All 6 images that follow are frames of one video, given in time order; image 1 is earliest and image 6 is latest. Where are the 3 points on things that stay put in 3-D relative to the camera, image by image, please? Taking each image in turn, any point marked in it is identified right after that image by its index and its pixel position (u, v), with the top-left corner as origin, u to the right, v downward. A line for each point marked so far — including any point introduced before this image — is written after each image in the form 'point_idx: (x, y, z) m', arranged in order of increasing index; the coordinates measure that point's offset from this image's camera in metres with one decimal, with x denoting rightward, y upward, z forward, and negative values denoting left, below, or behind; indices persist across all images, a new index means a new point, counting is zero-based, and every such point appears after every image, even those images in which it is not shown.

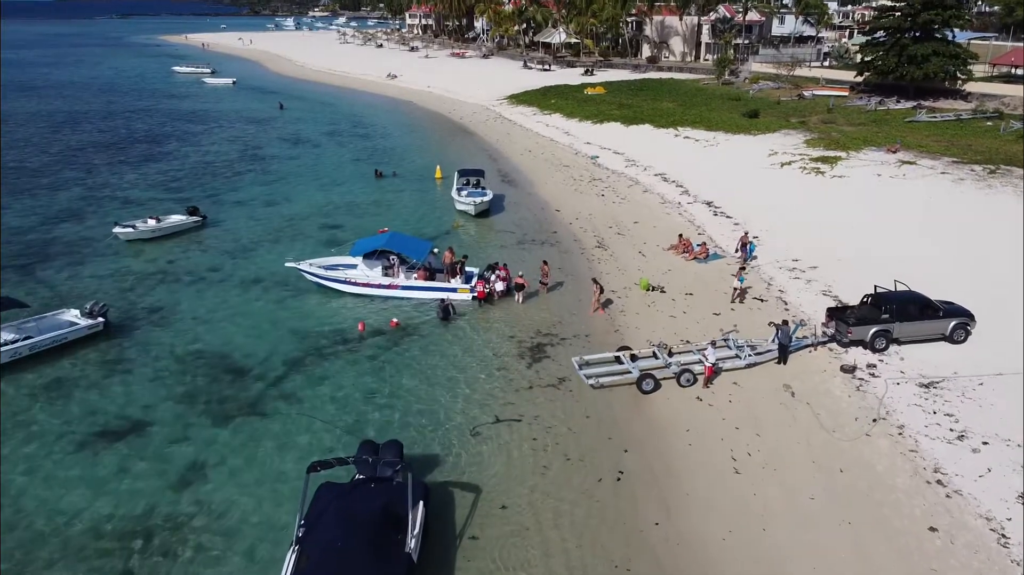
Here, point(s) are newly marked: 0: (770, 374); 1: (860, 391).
0: (+6.2, -2.1, +19.4) m
1: (+7.9, -2.3, +18.3) m
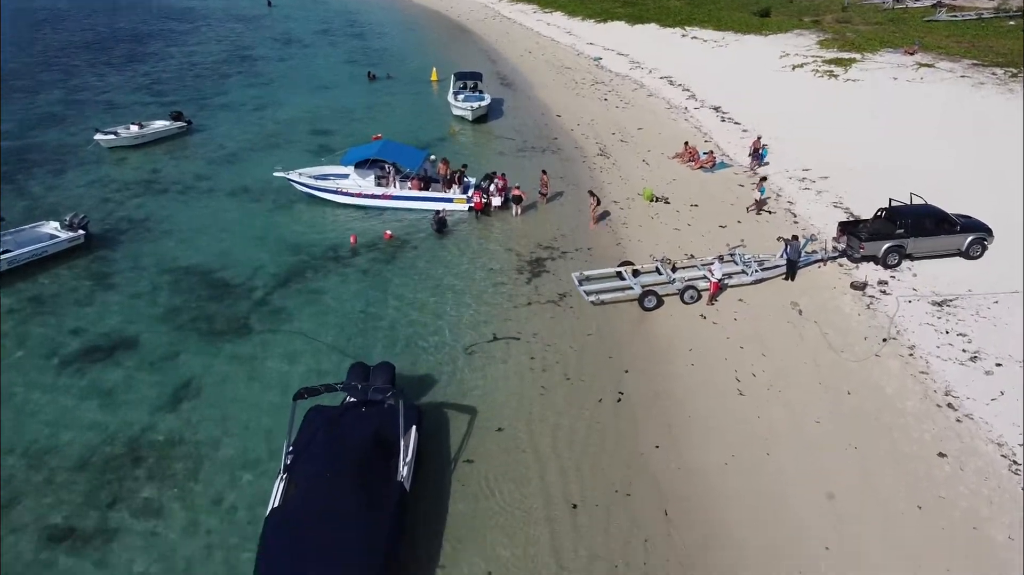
0: (+6.1, -0.1, +18.7) m
1: (+7.8, -0.5, +17.6) m
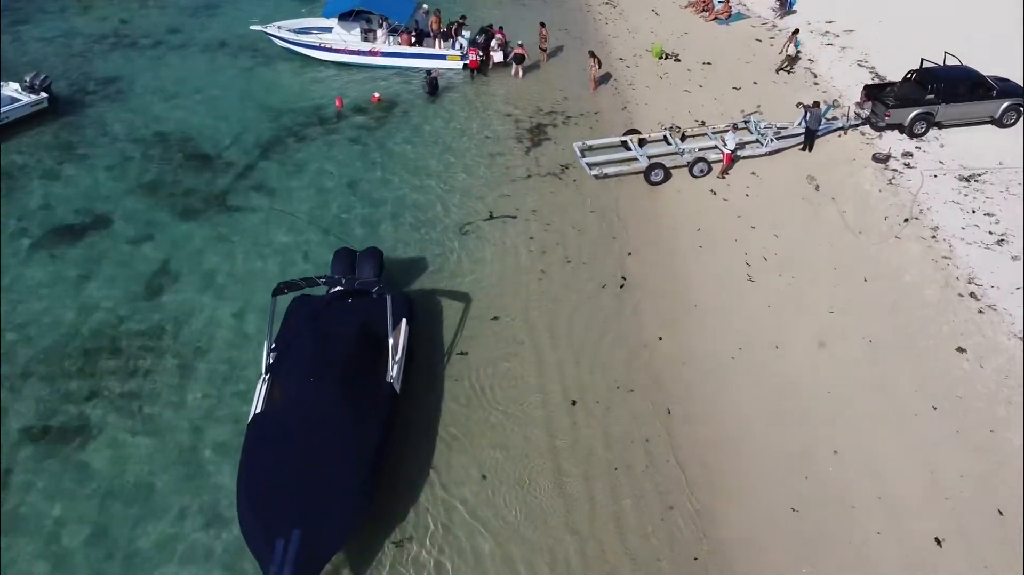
0: (+6.1, +2.7, +17.5) m
1: (+7.8, +2.1, +16.5) m
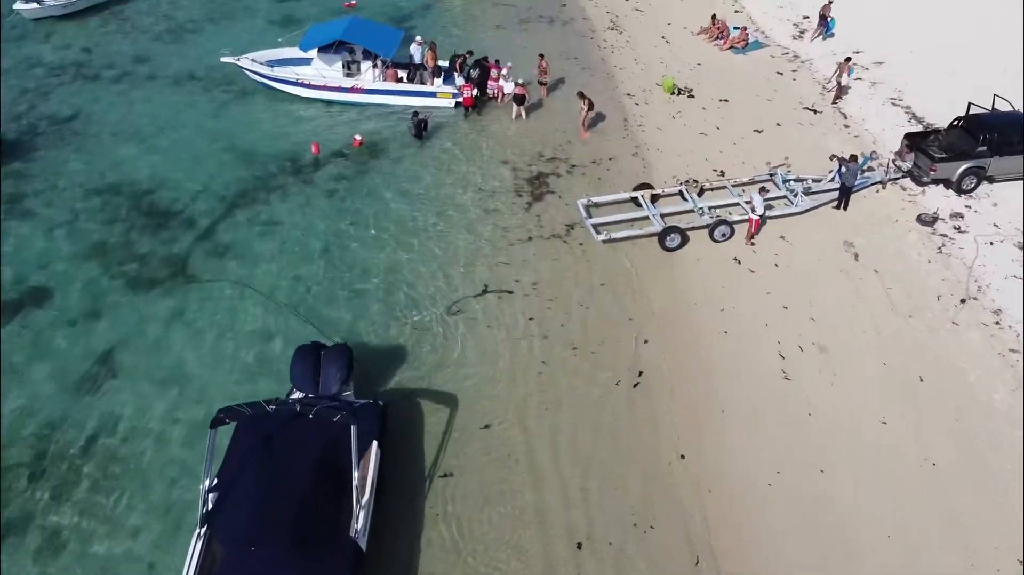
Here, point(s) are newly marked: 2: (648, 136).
0: (+6.0, +1.2, +15.4) m
1: (+7.7, +0.6, +14.4) m
2: (+3.2, +3.6, +18.9) m
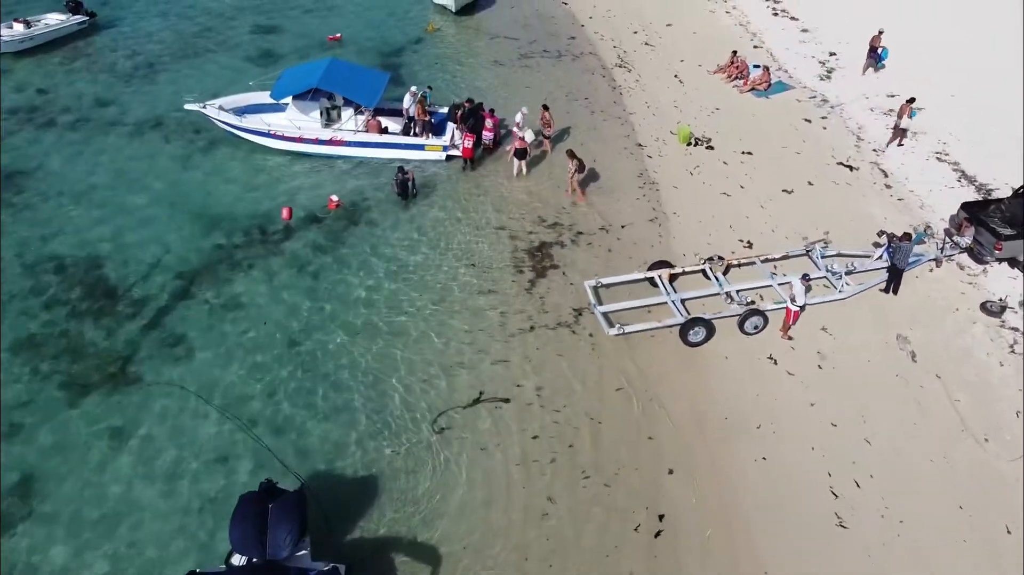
0: (+5.9, -0.4, +13.2) m
1: (+7.6, -1.0, +12.2) m
2: (+3.1, +1.9, +16.7) m
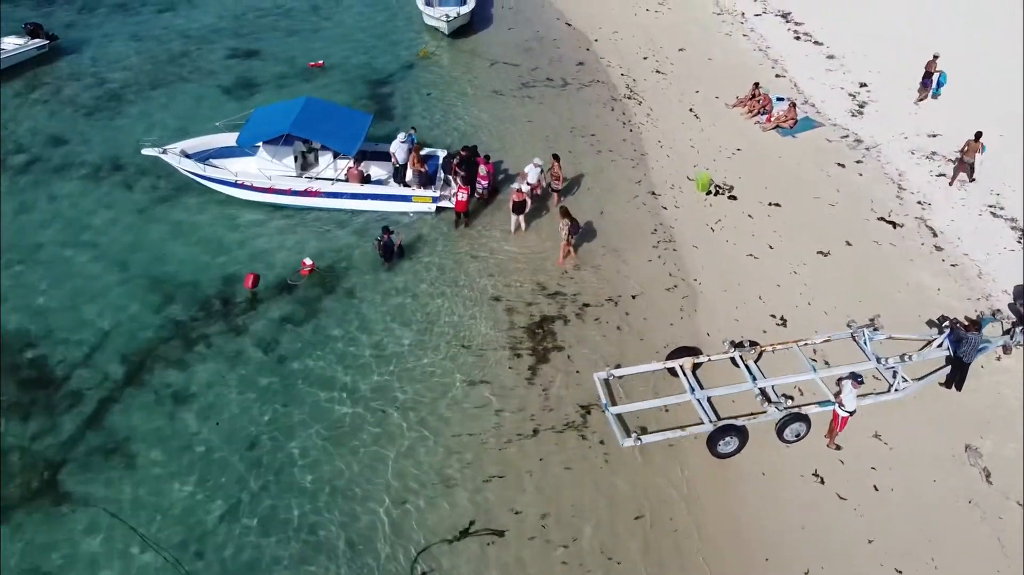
0: (+5.9, -1.8, +11.2) m
1: (+7.6, -2.4, +10.2) m
2: (+3.1, +0.5, +14.7) m
